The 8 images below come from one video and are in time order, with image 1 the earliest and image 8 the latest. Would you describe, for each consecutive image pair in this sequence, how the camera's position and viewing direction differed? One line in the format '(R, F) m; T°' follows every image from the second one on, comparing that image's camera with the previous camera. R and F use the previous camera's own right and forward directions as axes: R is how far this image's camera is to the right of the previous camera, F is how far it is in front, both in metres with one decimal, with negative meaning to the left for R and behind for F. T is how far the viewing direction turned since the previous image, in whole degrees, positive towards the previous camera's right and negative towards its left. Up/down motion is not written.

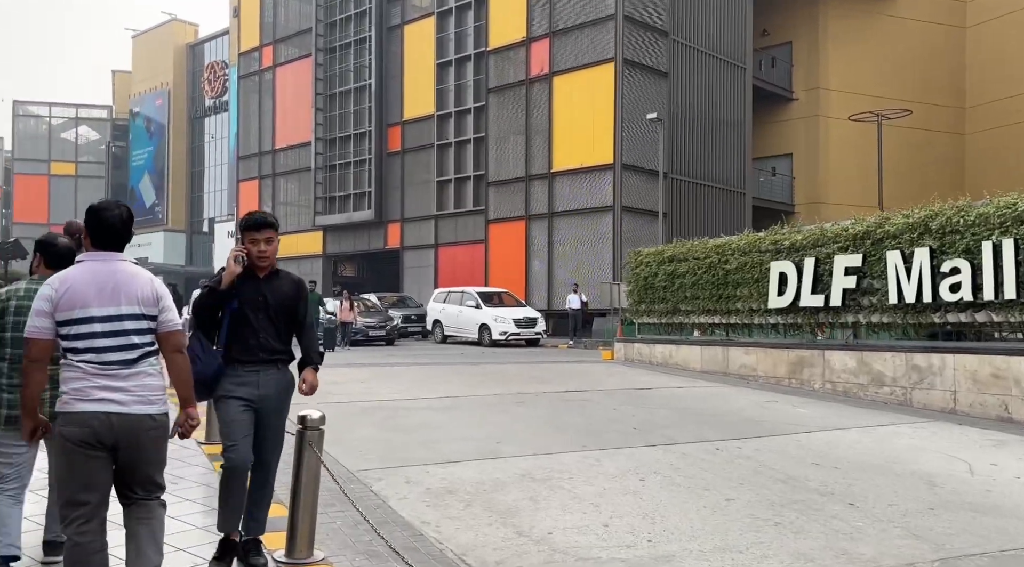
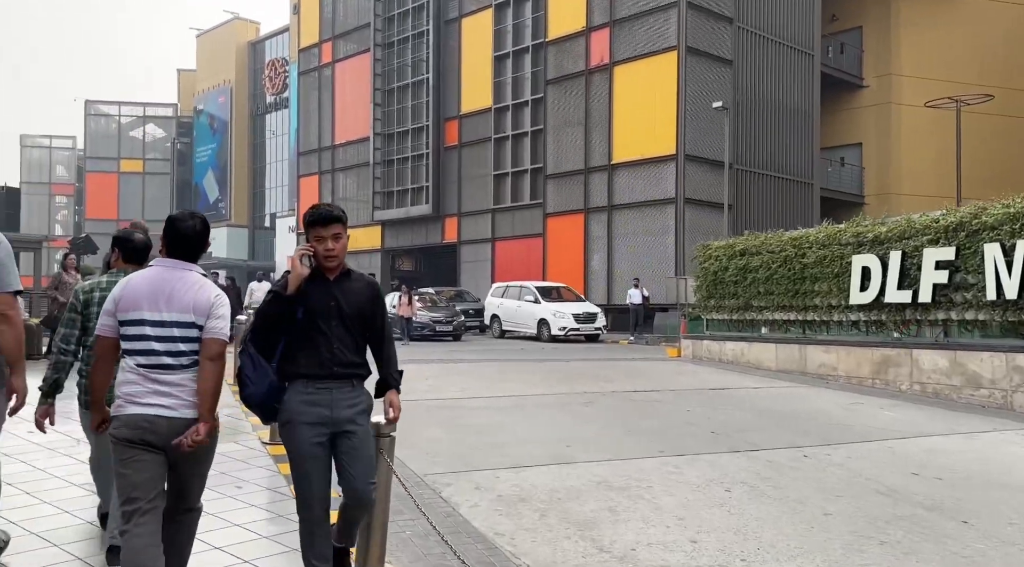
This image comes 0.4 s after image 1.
(-0.1, +0.3) m; -4°
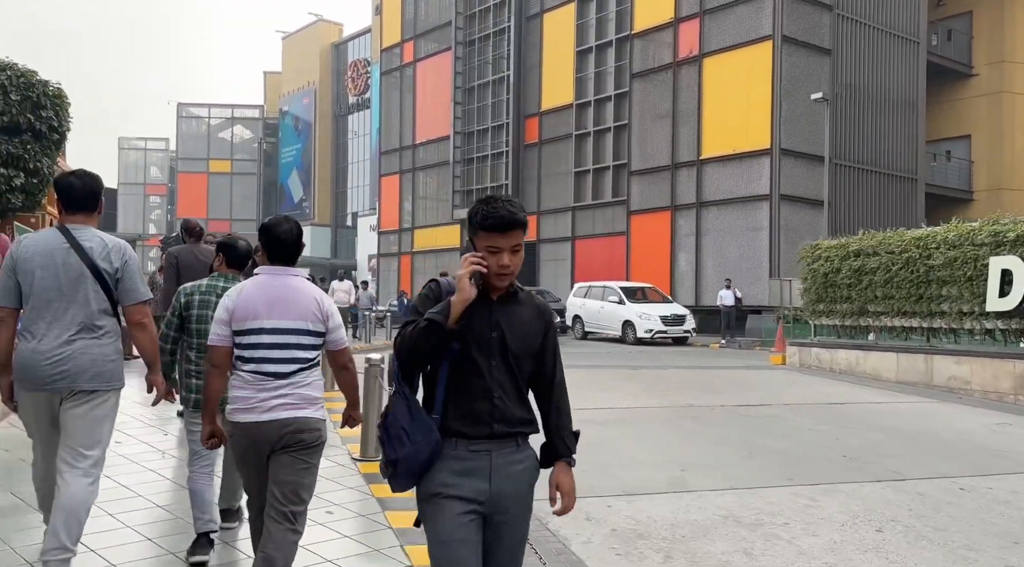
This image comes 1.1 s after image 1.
(-0.2, +0.6) m; -5°
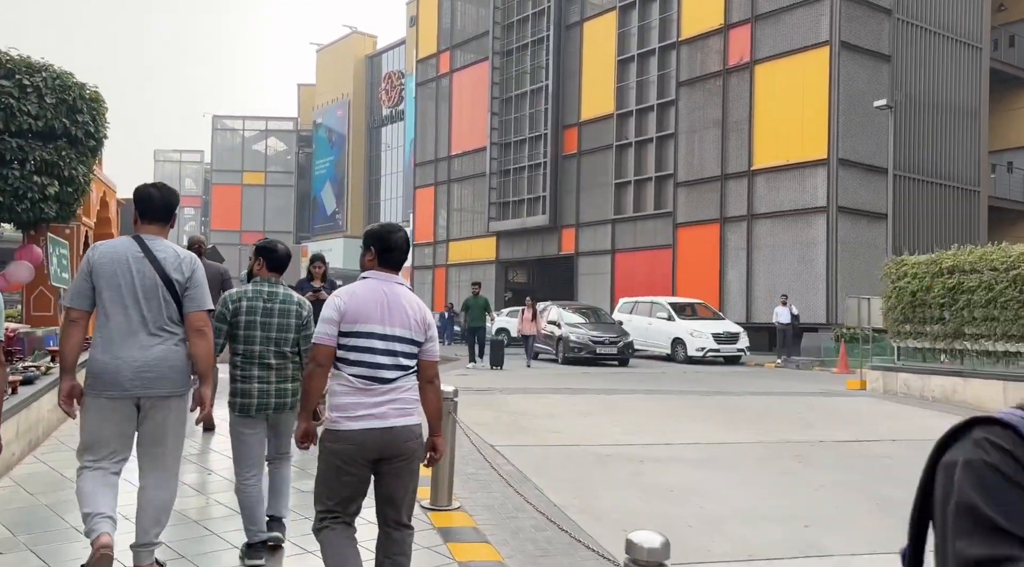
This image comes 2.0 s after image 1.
(-0.4, +0.8) m; -2°
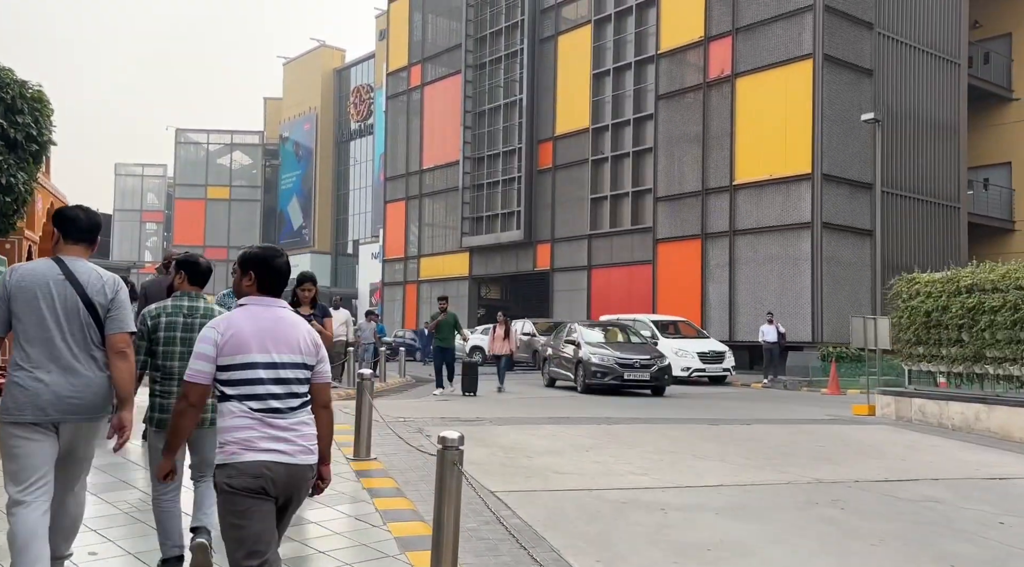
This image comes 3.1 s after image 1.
(-0.2, +0.8) m; +2°
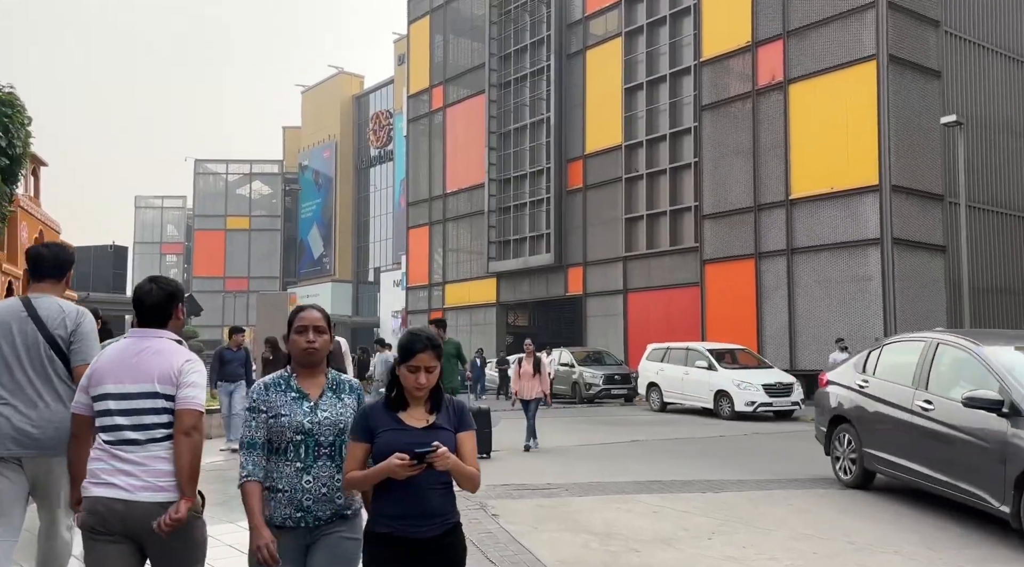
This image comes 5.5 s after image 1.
(-0.5, +1.8) m; -1°
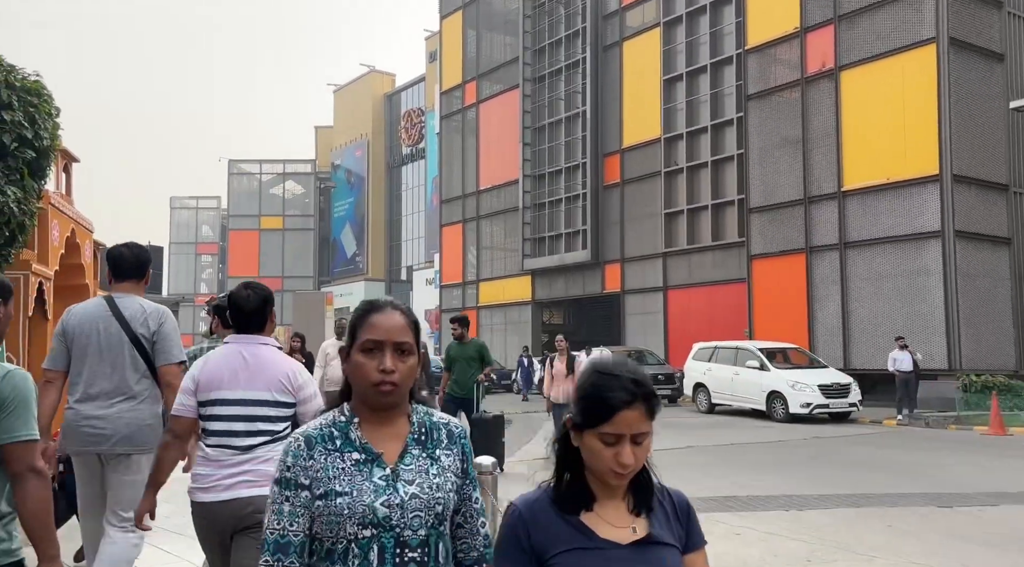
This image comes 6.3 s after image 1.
(-0.2, +0.7) m; -2°
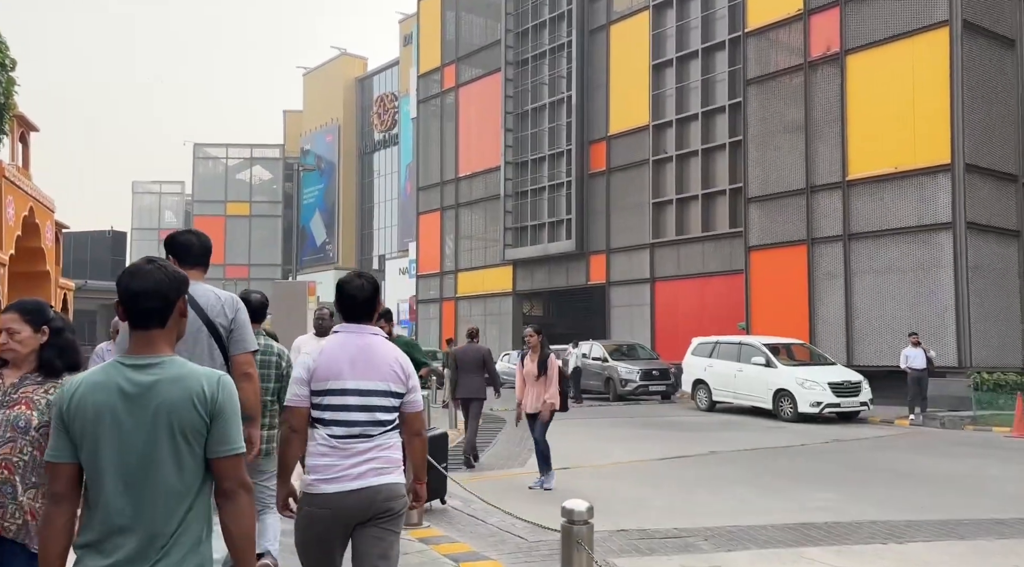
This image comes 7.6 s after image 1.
(-0.6, +1.0) m; +2°
